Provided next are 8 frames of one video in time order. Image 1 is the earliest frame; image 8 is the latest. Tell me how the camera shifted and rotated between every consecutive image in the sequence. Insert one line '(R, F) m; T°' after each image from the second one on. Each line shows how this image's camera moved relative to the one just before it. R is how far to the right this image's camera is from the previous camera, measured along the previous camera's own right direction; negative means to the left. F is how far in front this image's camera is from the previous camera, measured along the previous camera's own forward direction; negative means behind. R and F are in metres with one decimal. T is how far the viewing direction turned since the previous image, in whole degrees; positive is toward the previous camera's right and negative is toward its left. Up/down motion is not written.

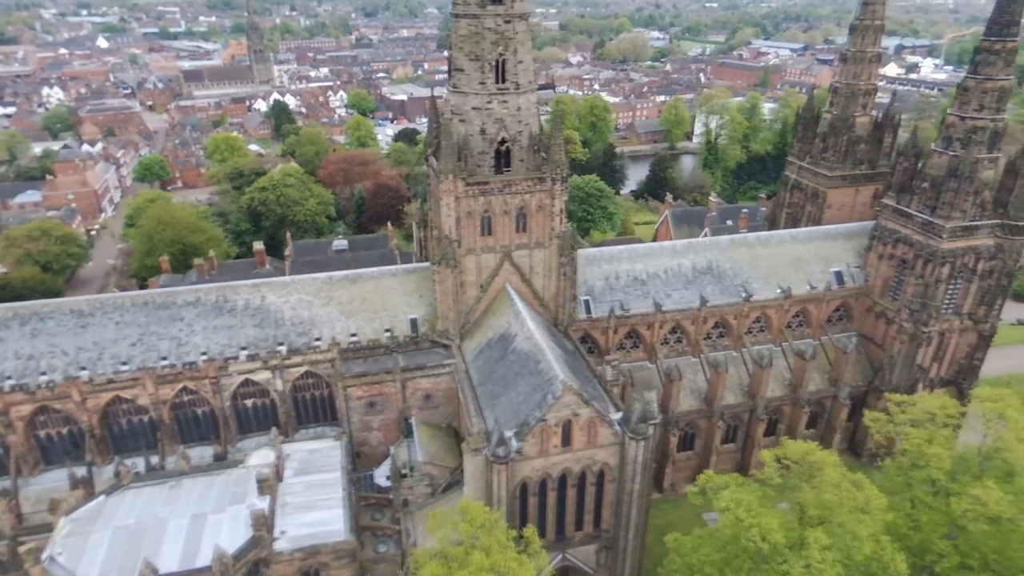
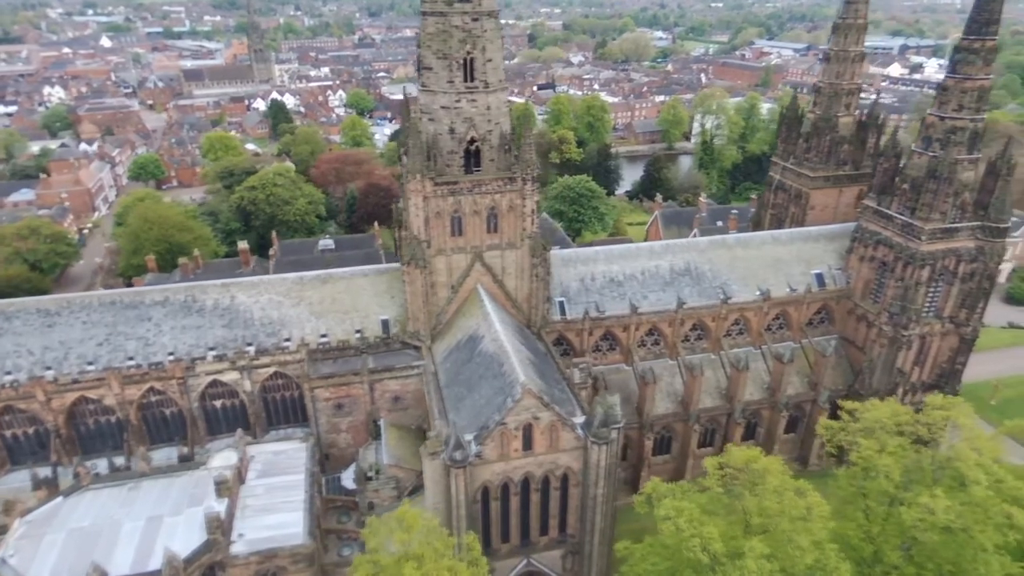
(+2.0, +0.4) m; 0°
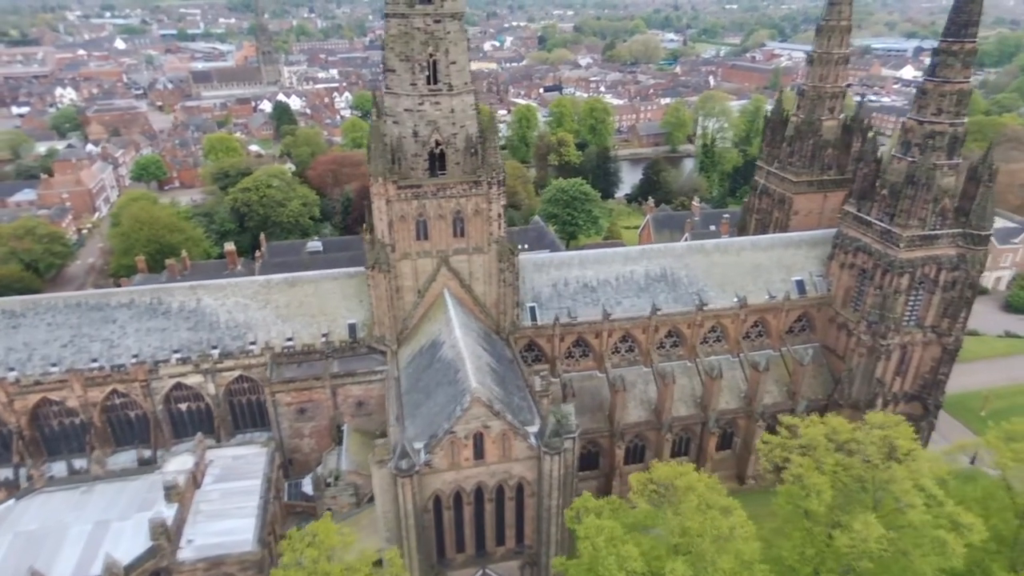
(+2.7, +0.5) m; -1°
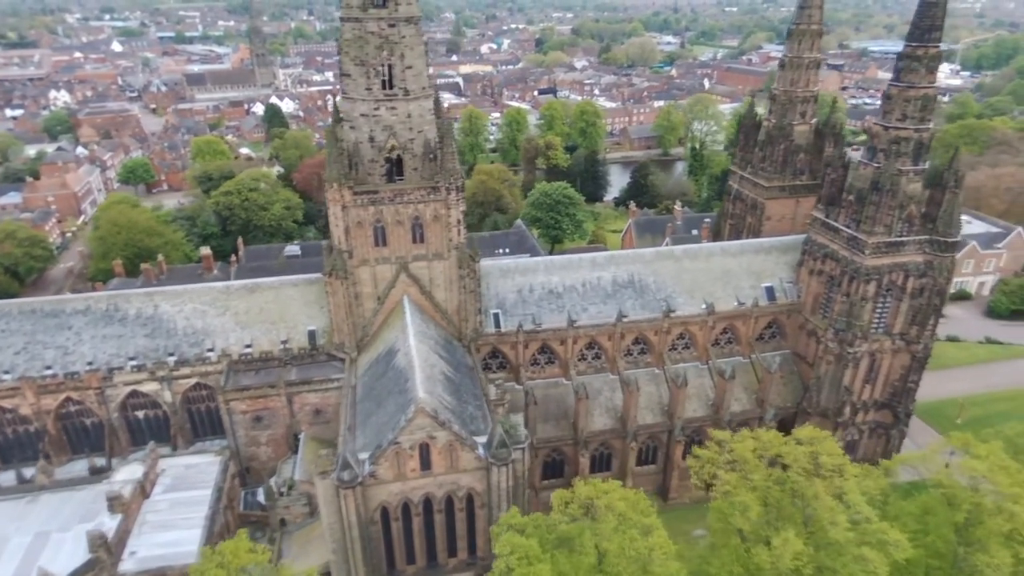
(+2.4, +0.4) m; 0°
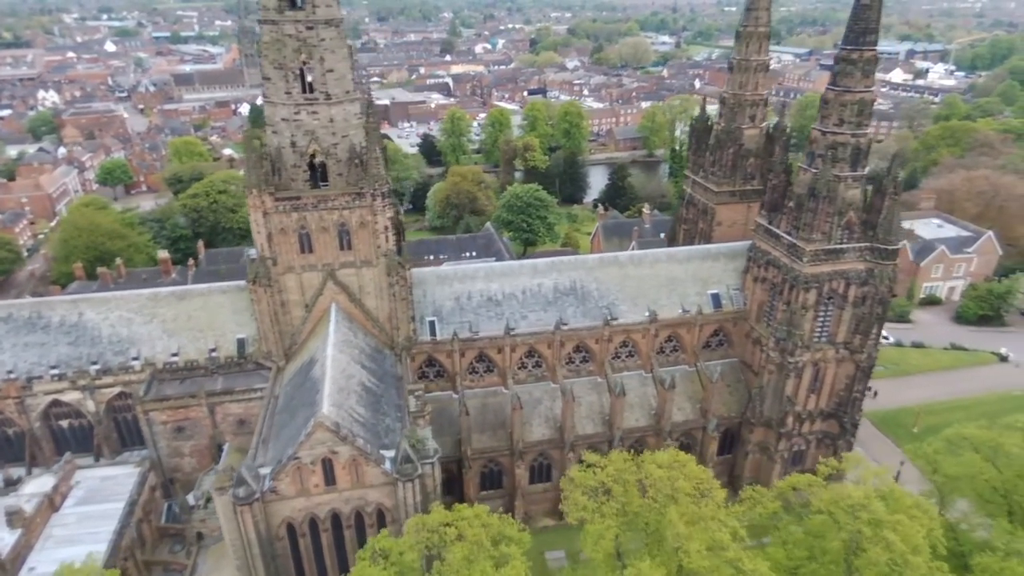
(+4.1, +0.8) m; 0°
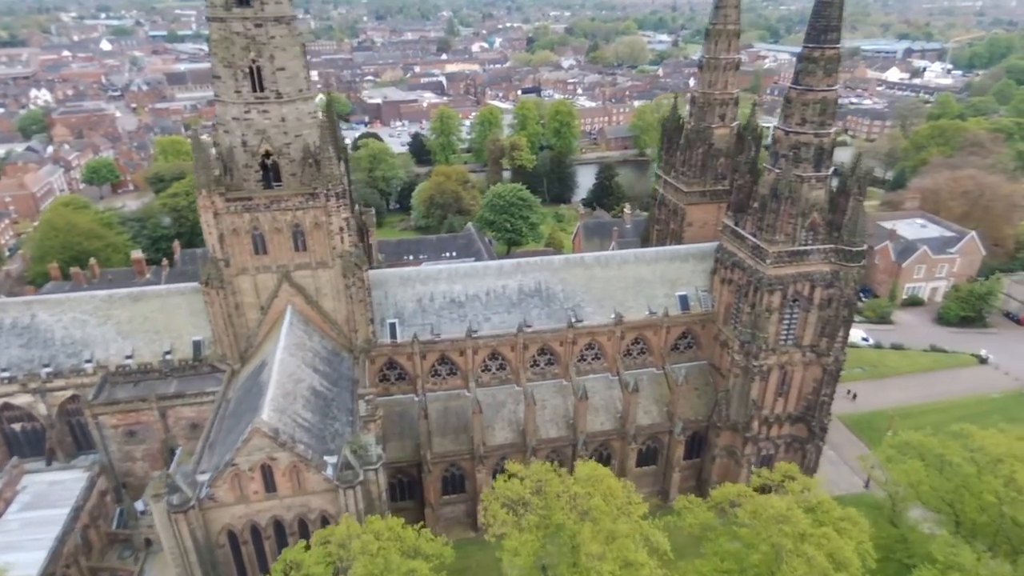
(+2.4, +0.6) m; 0°
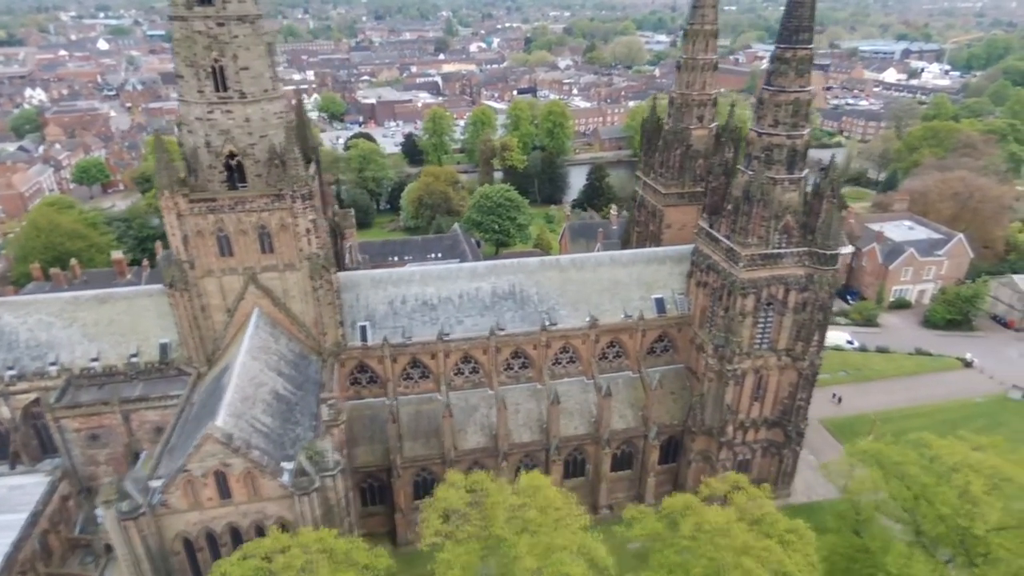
(+1.7, +0.4) m; 0°
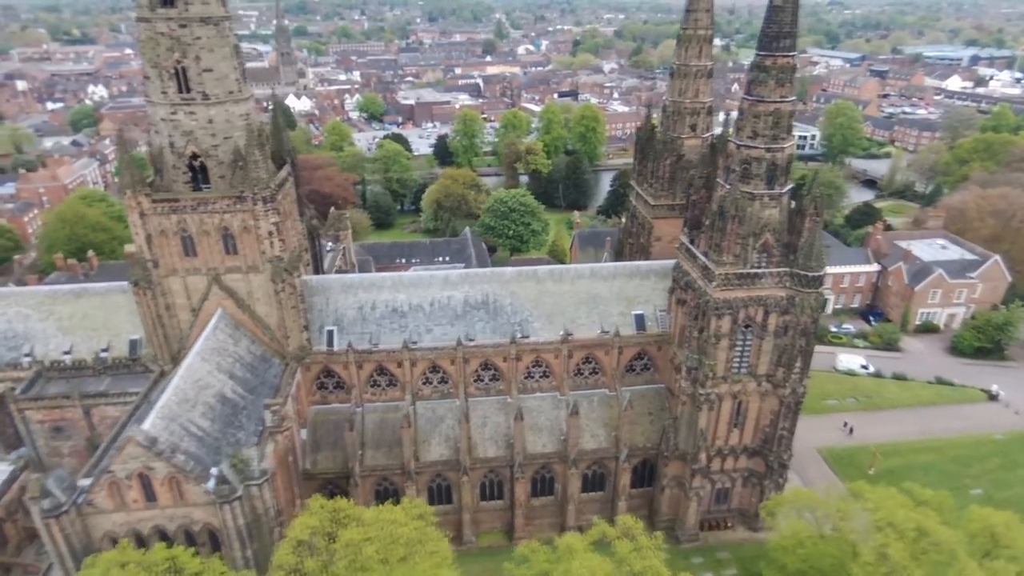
(+4.6, +1.3) m; -4°
